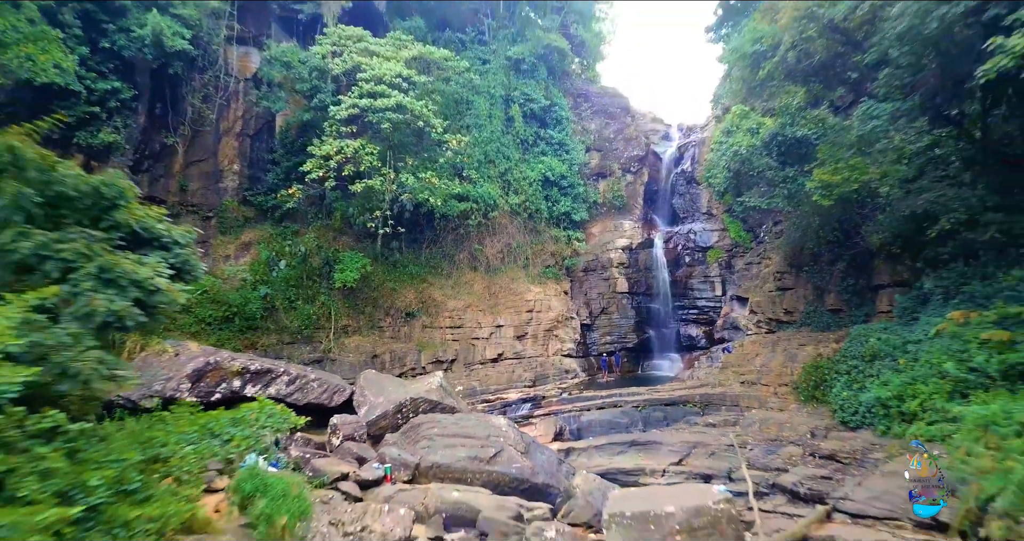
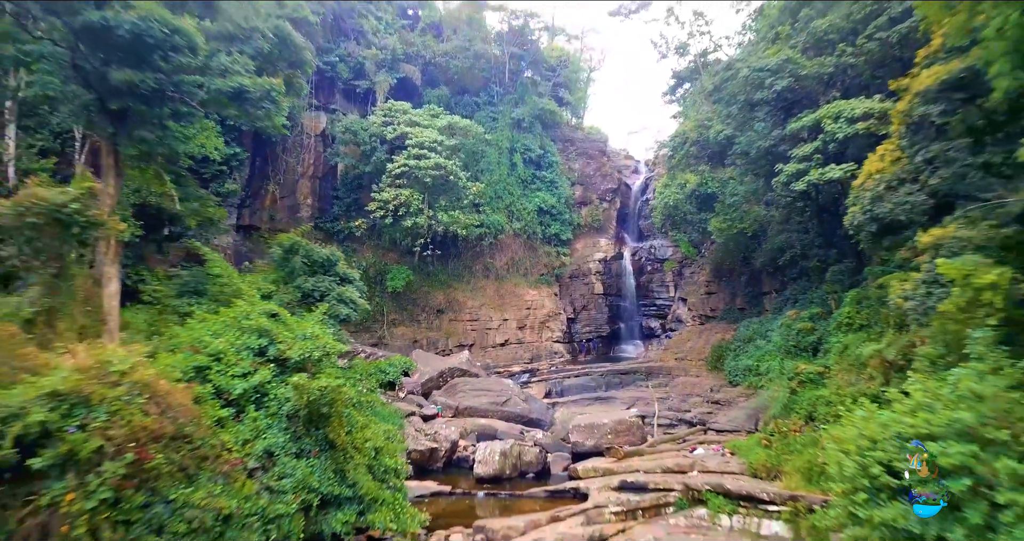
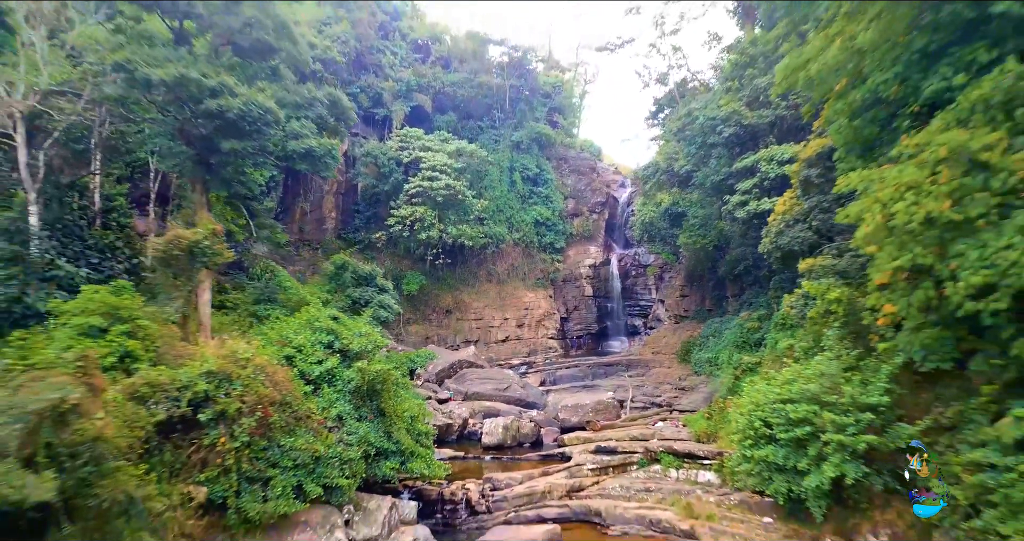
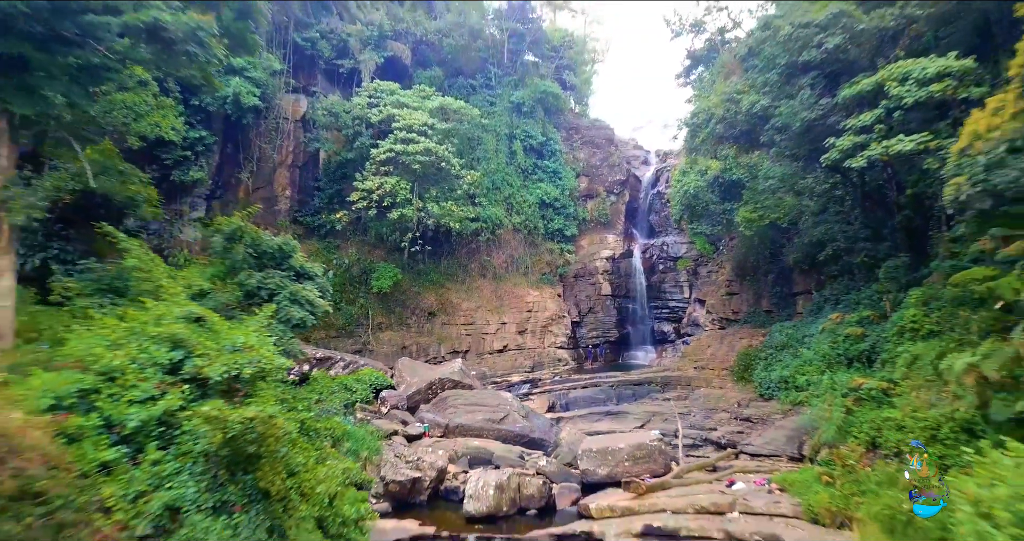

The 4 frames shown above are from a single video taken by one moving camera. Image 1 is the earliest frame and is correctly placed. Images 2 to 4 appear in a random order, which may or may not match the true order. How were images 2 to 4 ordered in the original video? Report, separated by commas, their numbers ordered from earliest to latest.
4, 2, 3
